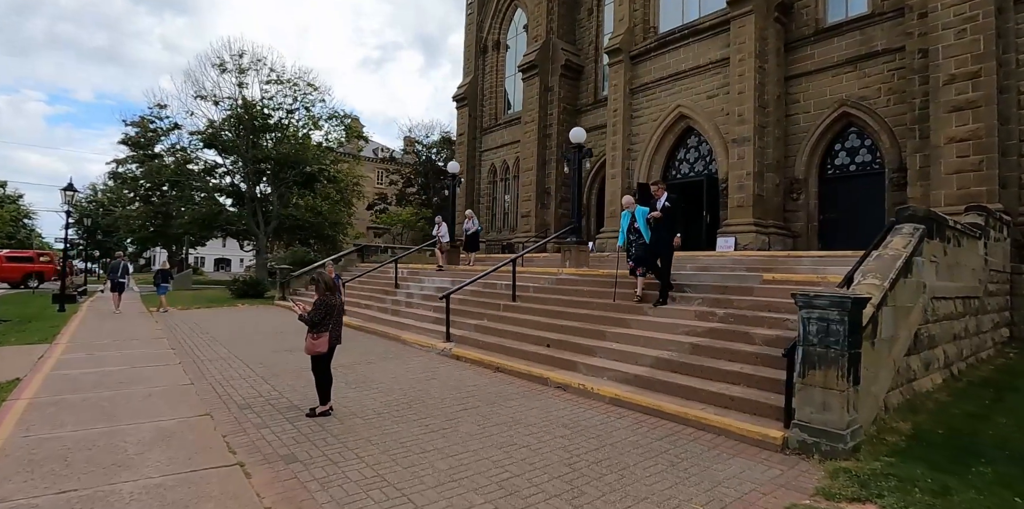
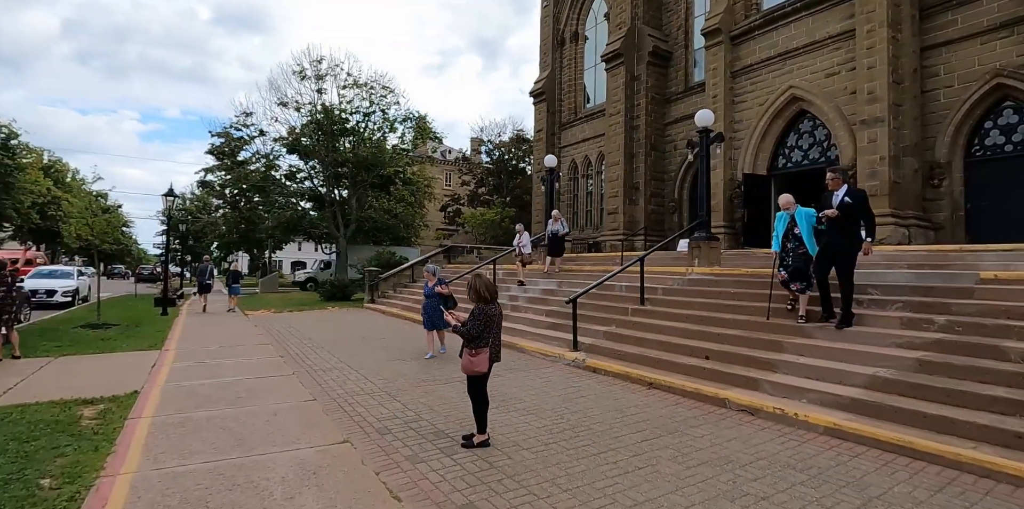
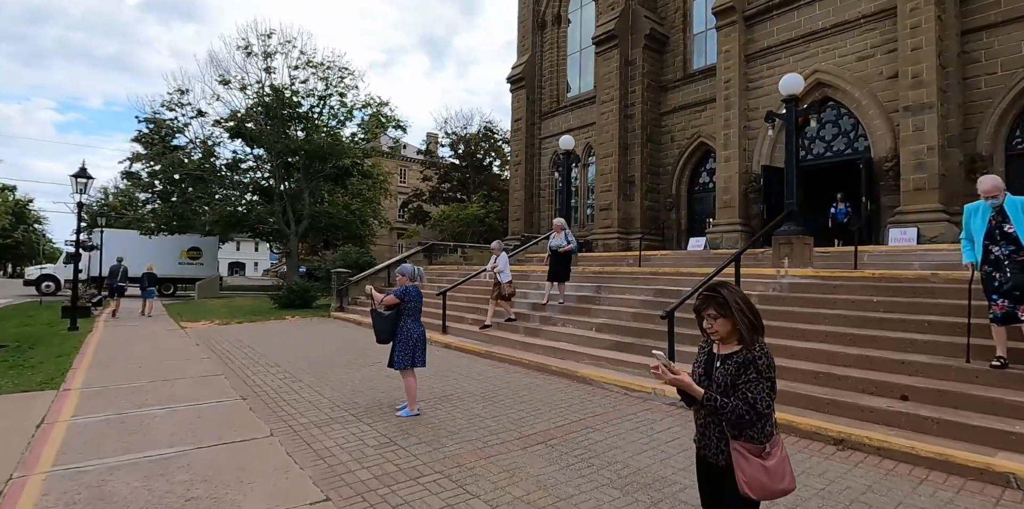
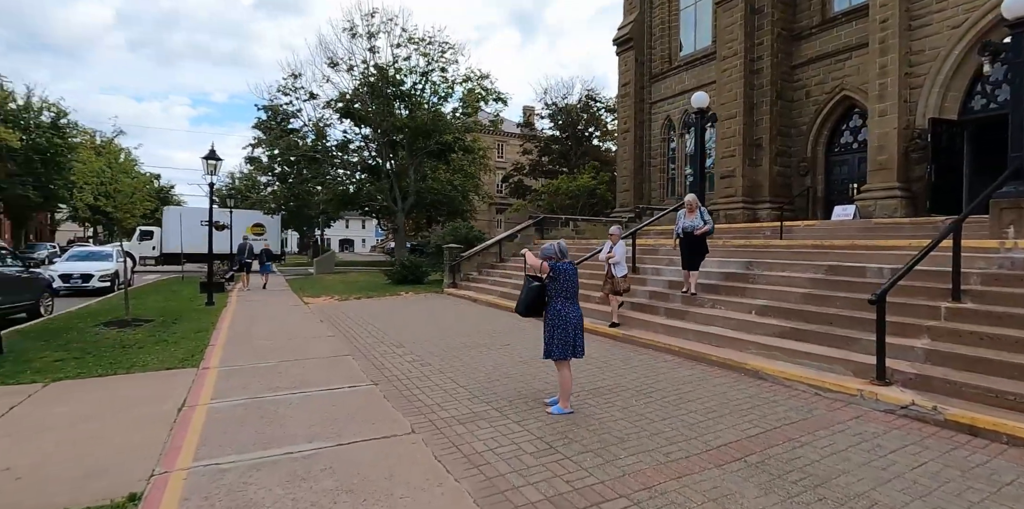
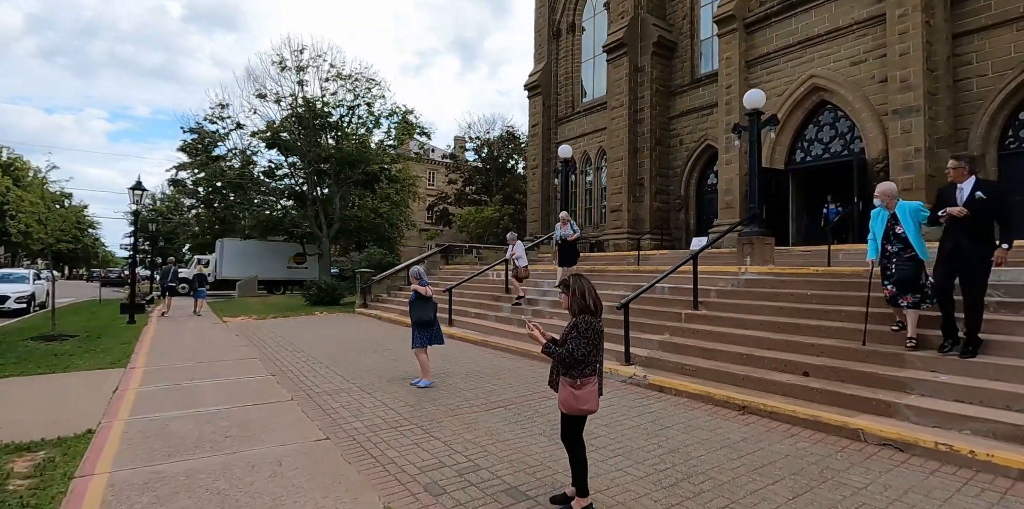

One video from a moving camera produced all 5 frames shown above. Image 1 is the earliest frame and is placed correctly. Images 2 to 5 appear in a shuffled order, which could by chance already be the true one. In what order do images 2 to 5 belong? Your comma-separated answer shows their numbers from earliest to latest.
2, 5, 3, 4
